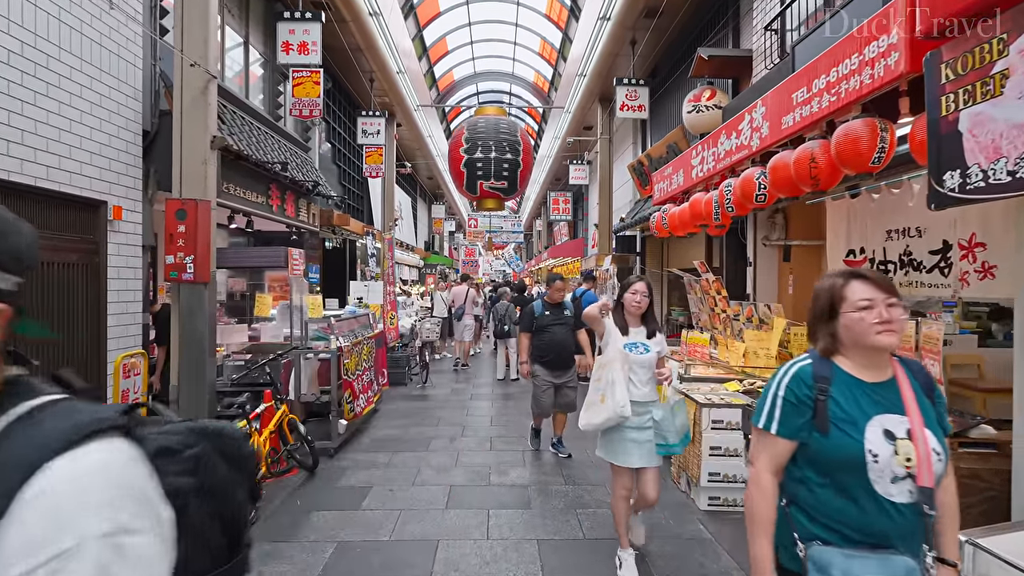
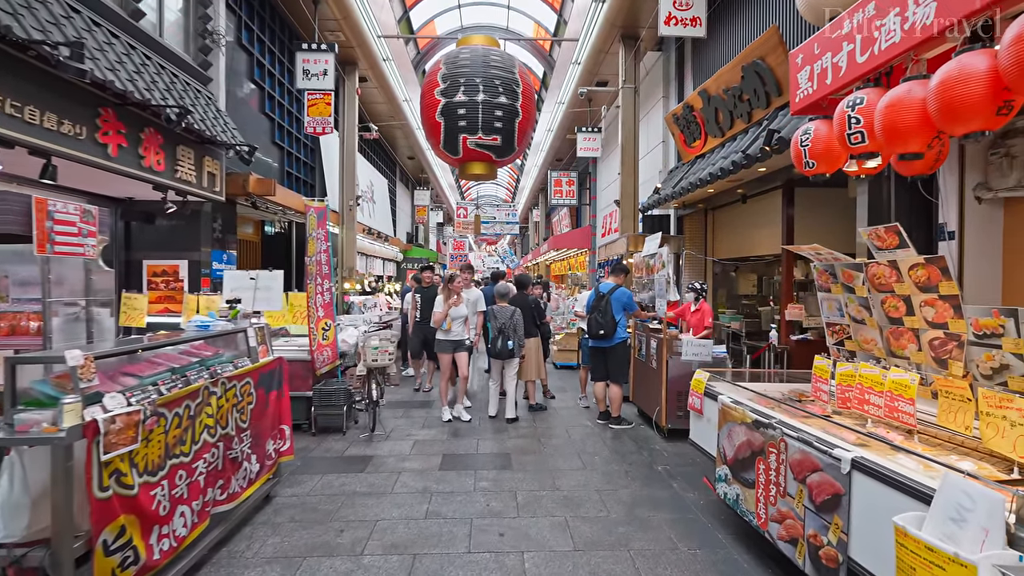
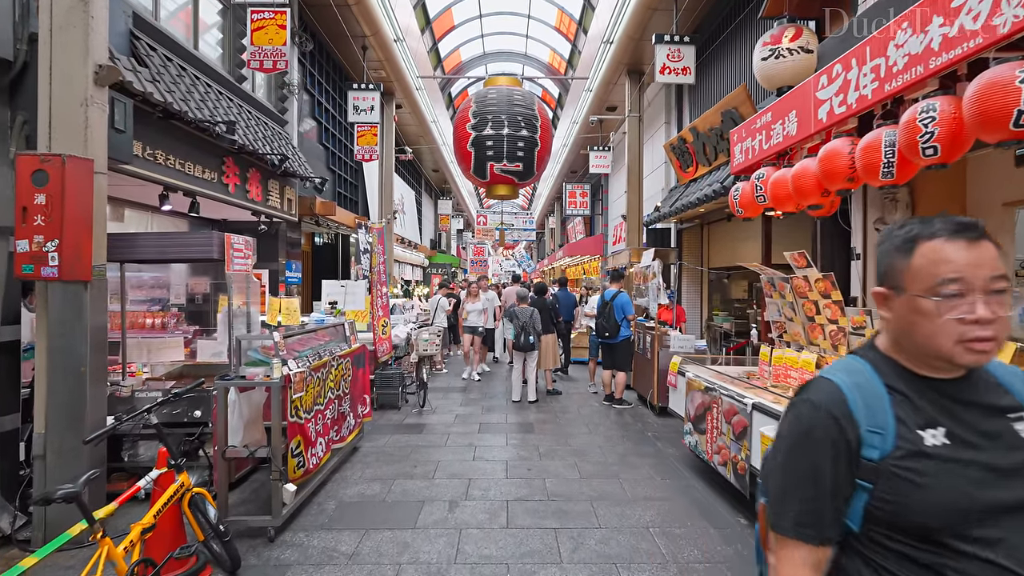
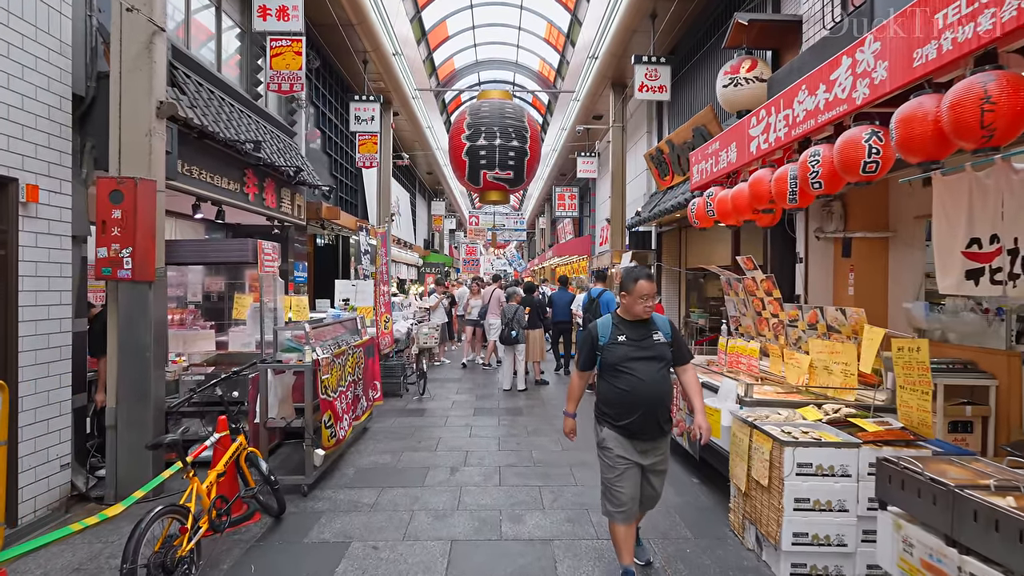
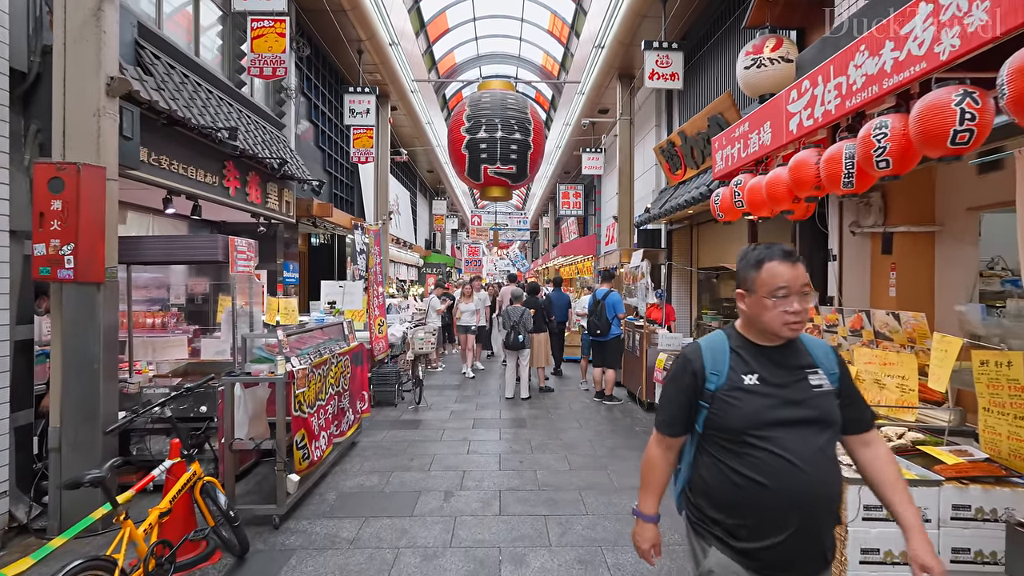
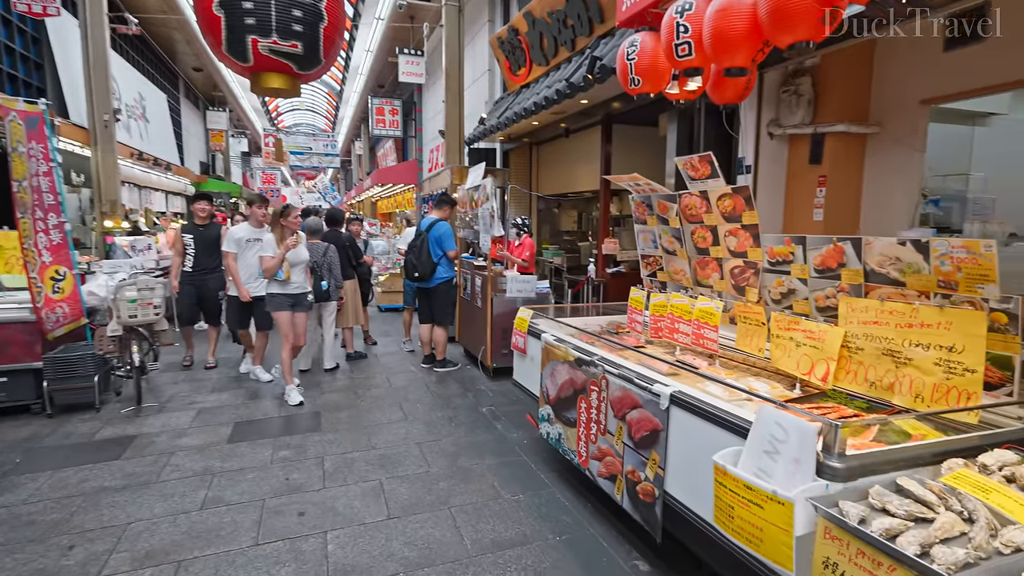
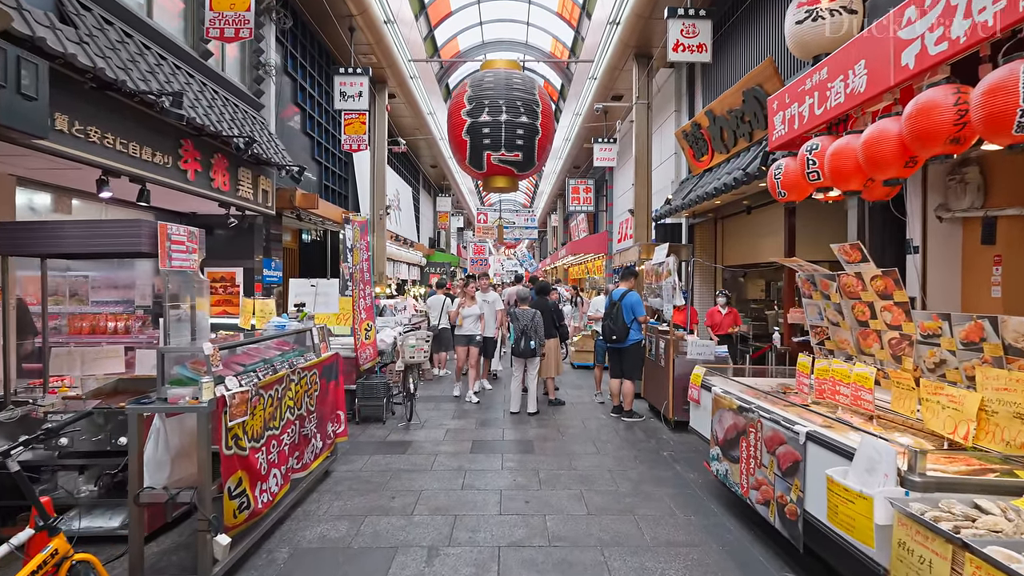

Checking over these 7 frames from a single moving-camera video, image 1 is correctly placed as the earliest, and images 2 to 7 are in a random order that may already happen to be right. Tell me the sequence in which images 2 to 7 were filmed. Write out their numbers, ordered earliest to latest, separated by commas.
4, 5, 3, 7, 2, 6
